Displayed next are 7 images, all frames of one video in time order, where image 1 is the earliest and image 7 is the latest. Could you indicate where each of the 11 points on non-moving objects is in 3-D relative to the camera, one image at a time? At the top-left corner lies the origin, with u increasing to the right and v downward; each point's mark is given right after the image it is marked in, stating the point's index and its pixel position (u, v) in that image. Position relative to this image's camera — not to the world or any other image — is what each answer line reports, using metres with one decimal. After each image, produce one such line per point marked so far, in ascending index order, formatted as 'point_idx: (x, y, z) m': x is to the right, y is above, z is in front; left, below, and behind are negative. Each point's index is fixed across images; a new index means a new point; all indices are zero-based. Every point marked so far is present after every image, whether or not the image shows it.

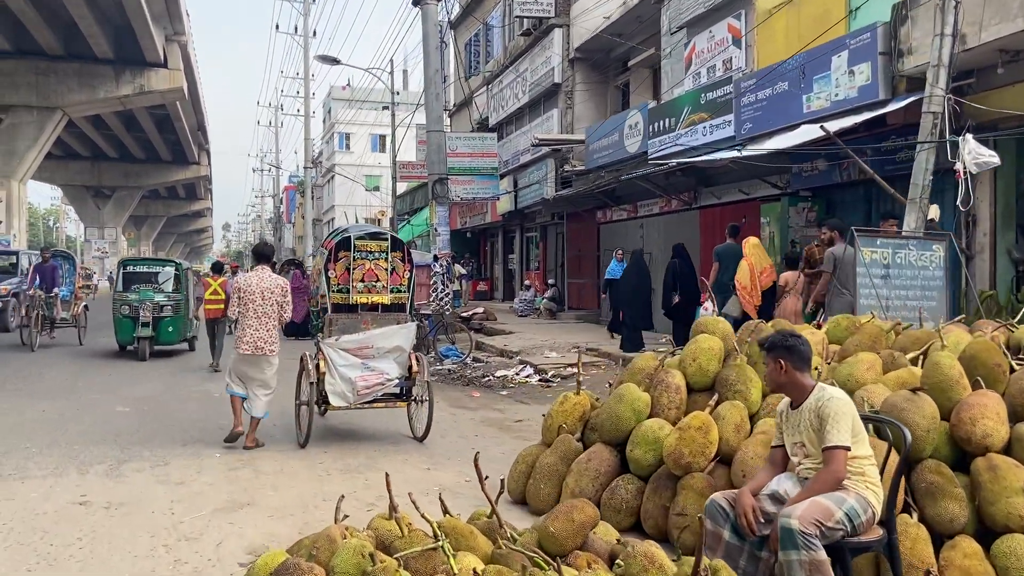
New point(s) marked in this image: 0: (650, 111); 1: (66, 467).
0: (+2.3, +2.9, +13.2) m
1: (-2.9, -1.2, +5.3) m
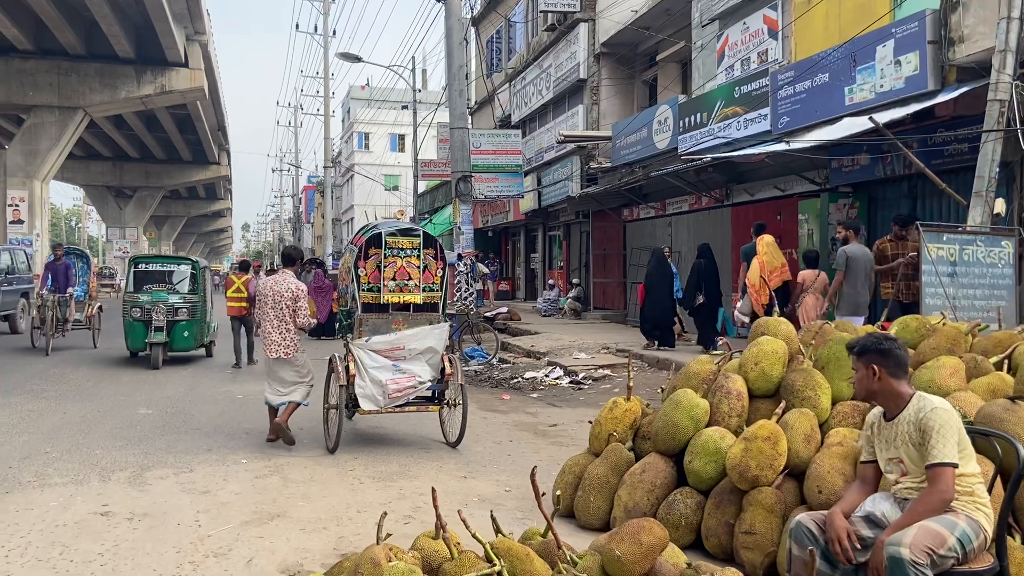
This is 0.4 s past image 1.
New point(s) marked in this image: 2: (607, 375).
0: (+2.7, +2.9, +12.9) m
1: (-2.7, -1.2, +5.1) m
2: (+1.1, -1.0, +9.7) m
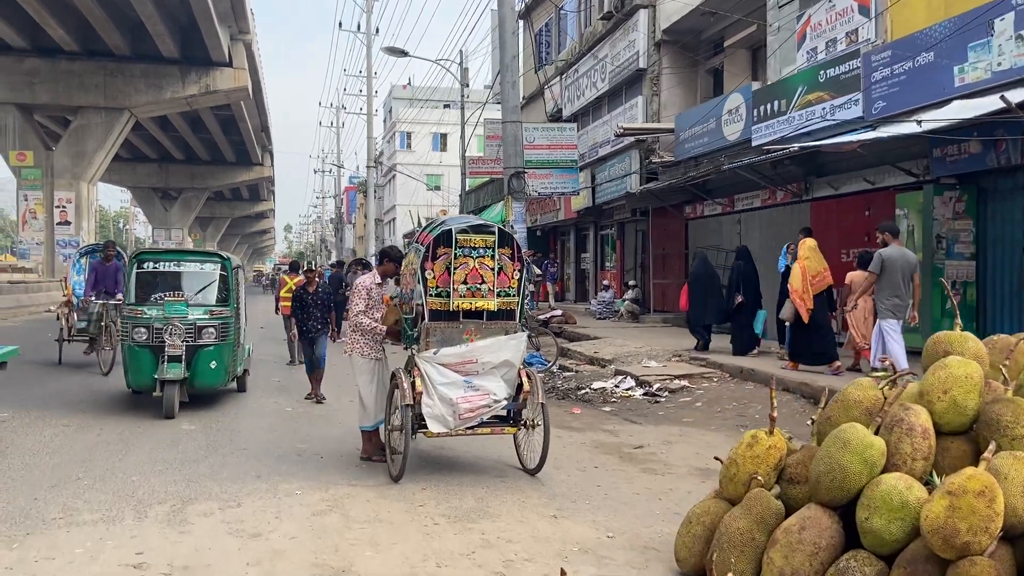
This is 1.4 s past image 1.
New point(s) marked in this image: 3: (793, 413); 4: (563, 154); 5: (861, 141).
0: (+3.6, +2.9, +11.9) m
1: (-2.1, -1.2, +4.4) m
2: (+1.9, -1.1, +8.8) m
3: (+2.6, -1.1, +7.4) m
4: (+1.0, +2.6, +15.7) m
5: (+3.8, +1.6, +8.9) m
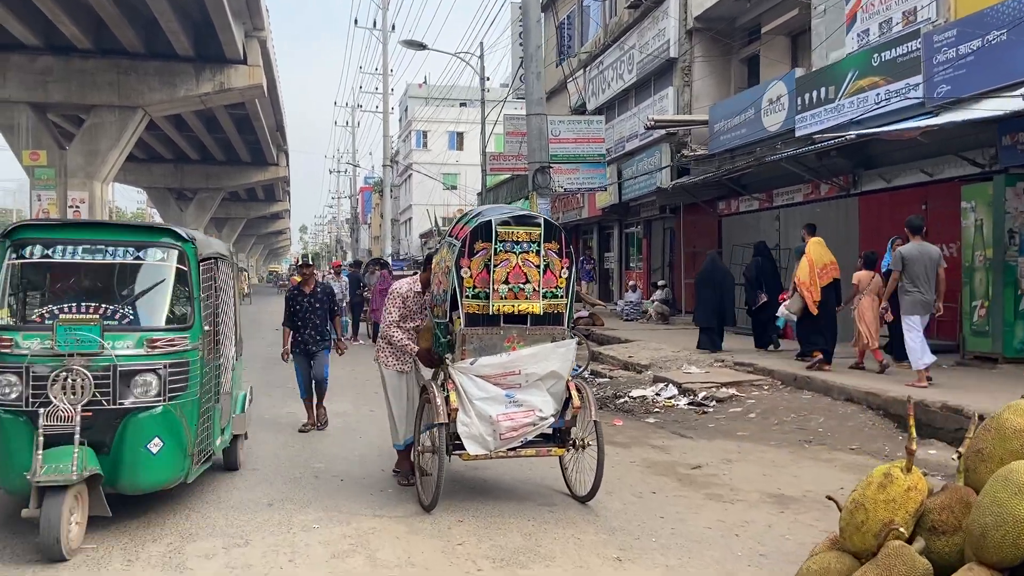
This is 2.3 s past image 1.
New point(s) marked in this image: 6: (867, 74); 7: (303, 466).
0: (+4.0, +2.9, +11.2) m
1: (-1.9, -1.2, +3.7) m
2: (+2.2, -1.1, +8.1) m
3: (+2.9, -1.1, +6.7) m
4: (+1.4, +2.6, +15.0) m
5: (+4.2, +1.6, +8.1) m
6: (+4.3, +2.6, +9.9) m
7: (-1.4, -1.2, +5.5) m
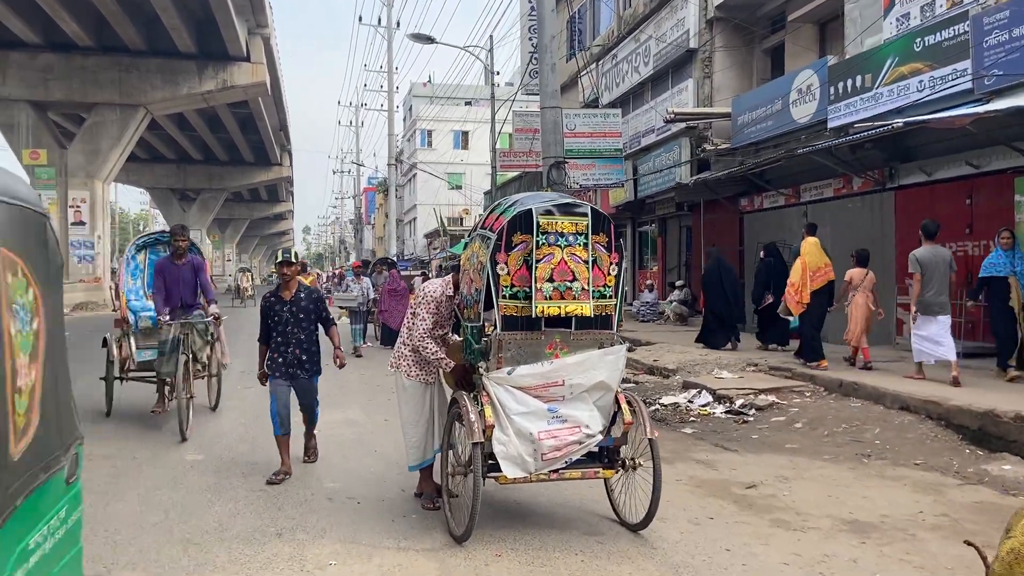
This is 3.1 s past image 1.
0: (+4.2, +2.9, +10.6) m
1: (-1.7, -1.2, +3.2) m
2: (+2.4, -1.1, +7.5) m
3: (+3.1, -1.1, +6.1) m
4: (+1.7, +2.6, +14.5) m
5: (+4.4, +1.6, +7.6) m
6: (+4.6, +2.6, +9.3) m
7: (-1.2, -1.2, +4.9) m
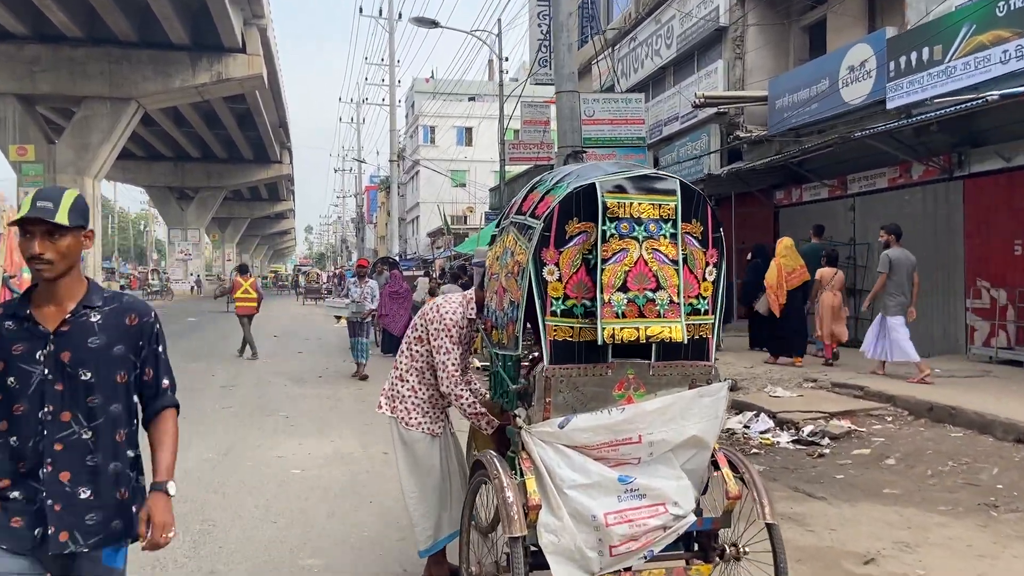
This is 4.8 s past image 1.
0: (+4.4, +2.9, +9.3) m
1: (-1.5, -1.2, +1.9) m
2: (+2.6, -1.1, +6.2) m
3: (+3.3, -1.2, +4.8) m
4: (+1.9, +2.6, +13.2) m
5: (+4.6, +1.6, +6.3) m
6: (+4.7, +2.6, +8.0) m
7: (-1.0, -1.2, +3.6) m
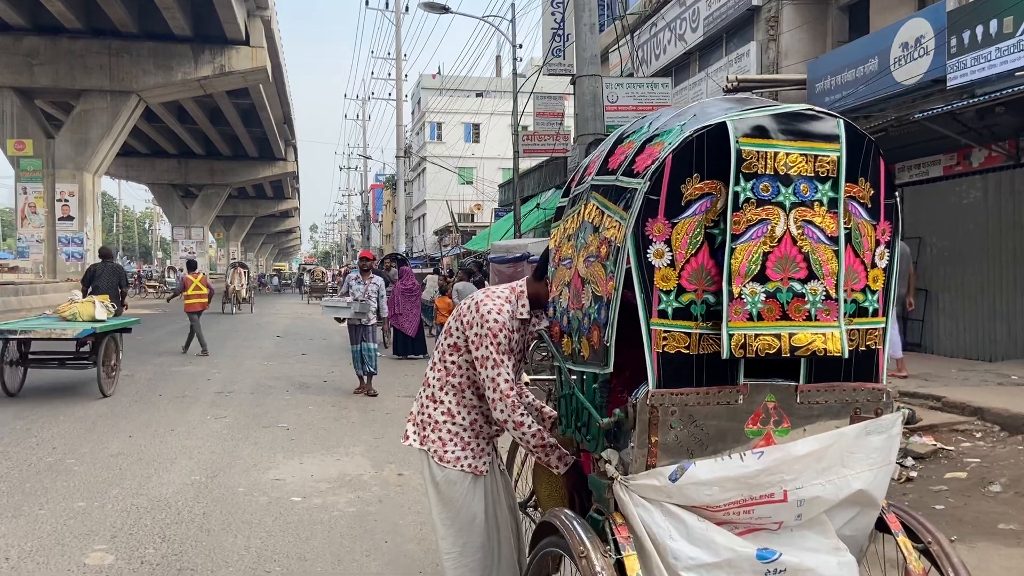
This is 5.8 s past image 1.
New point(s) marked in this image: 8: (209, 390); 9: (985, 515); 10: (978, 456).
0: (+4.6, +2.9, +8.5) m
1: (-1.3, -1.2, +1.1) m
2: (+2.9, -1.1, +5.4) m
3: (+3.5, -1.1, +4.0) m
4: (+2.2, +2.6, +12.4) m
5: (+4.8, +1.6, +5.4) m
6: (+5.0, +2.6, +7.2) m
7: (-0.8, -1.2, +2.8) m
8: (-3.2, -1.1, +8.5) m
9: (+2.6, -1.2, +4.4) m
10: (+3.0, -1.1, +5.2) m
